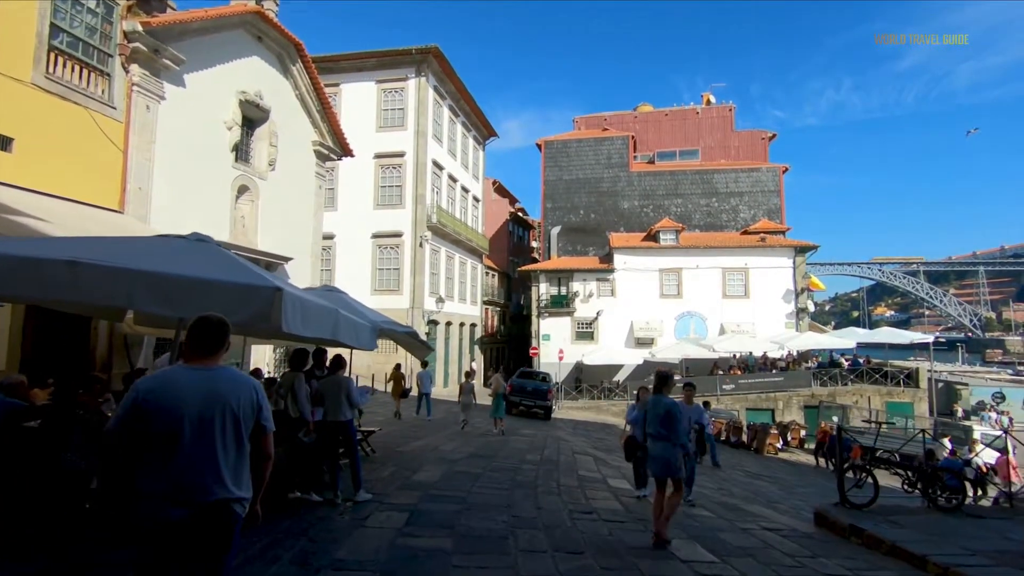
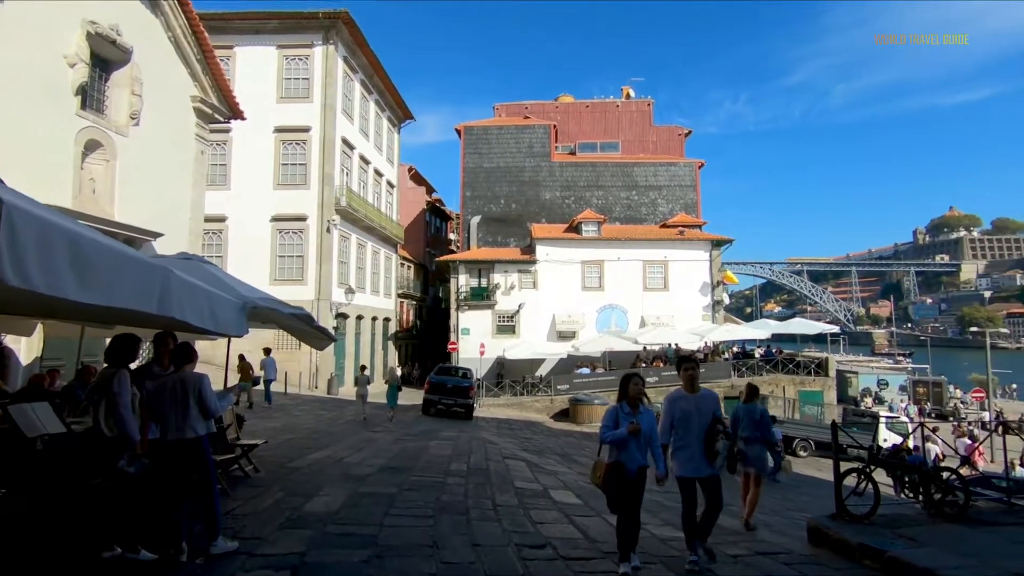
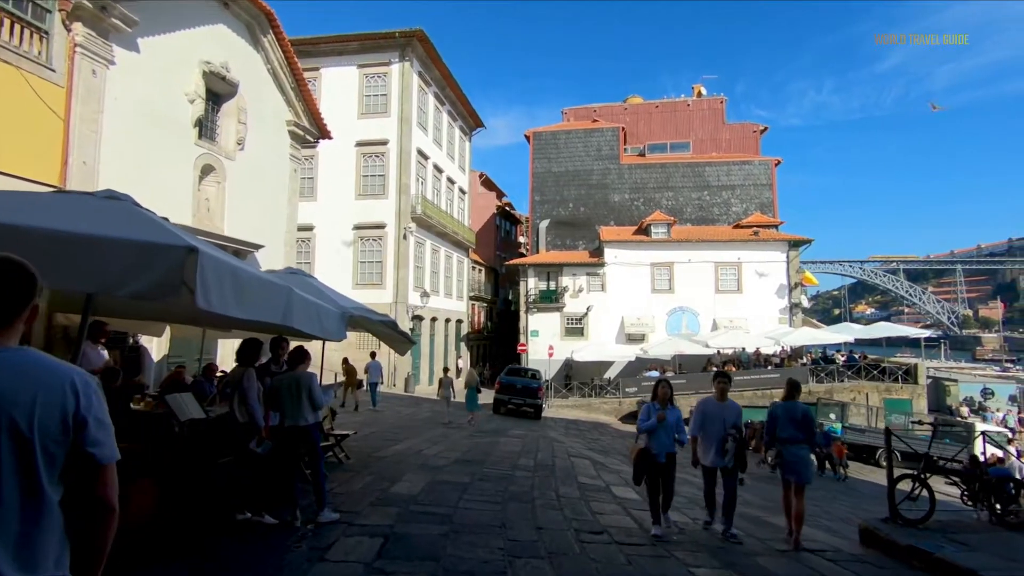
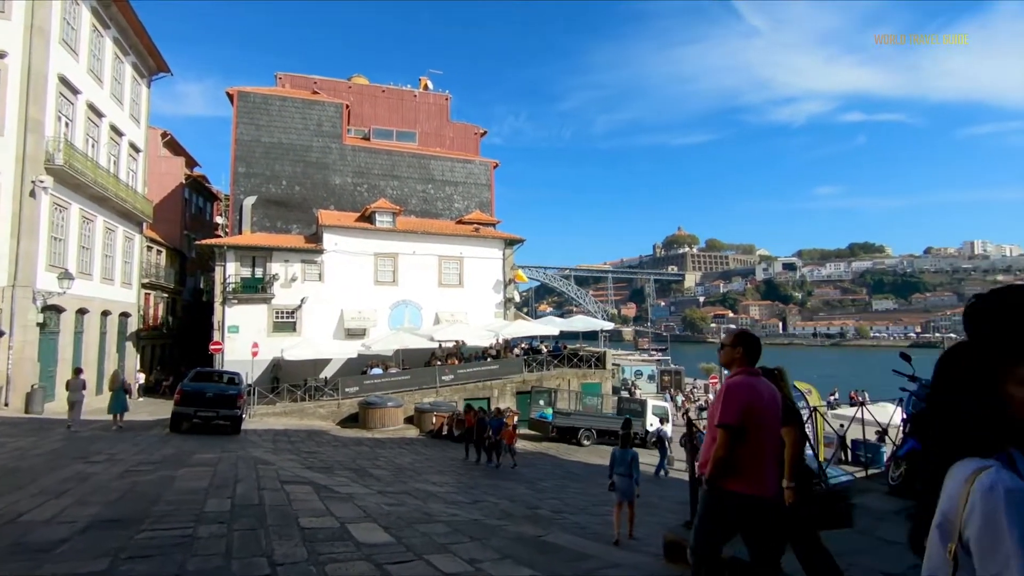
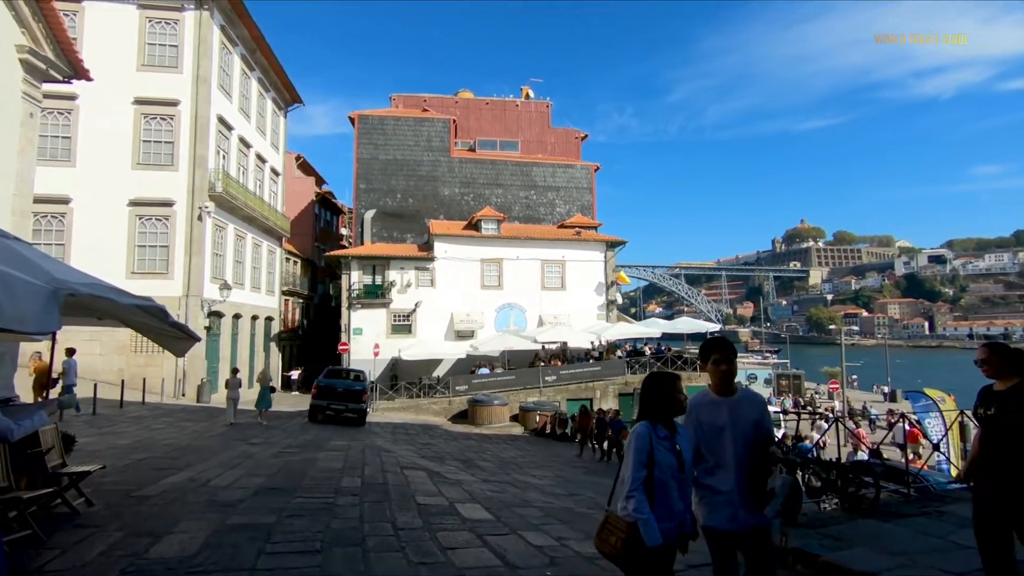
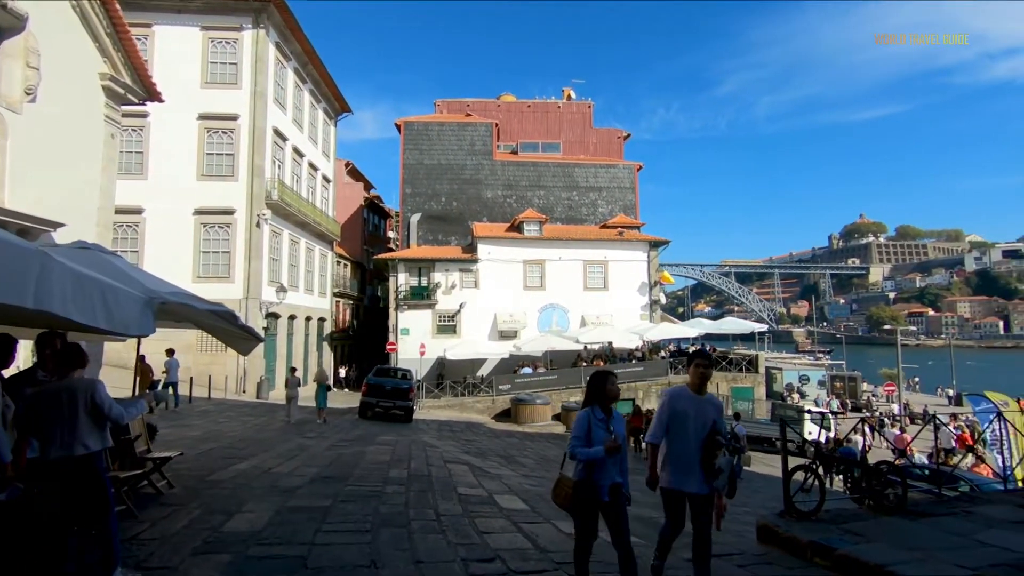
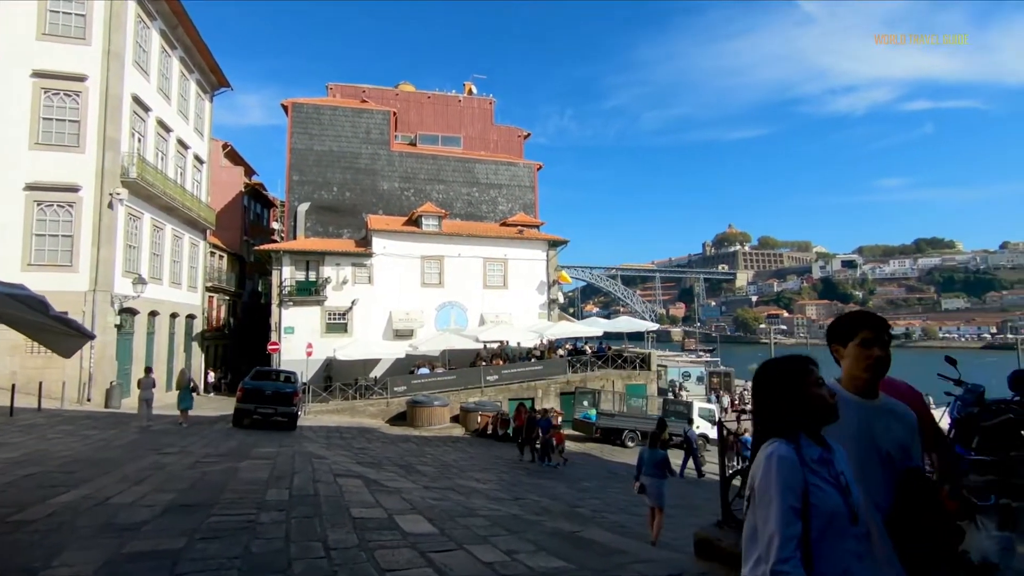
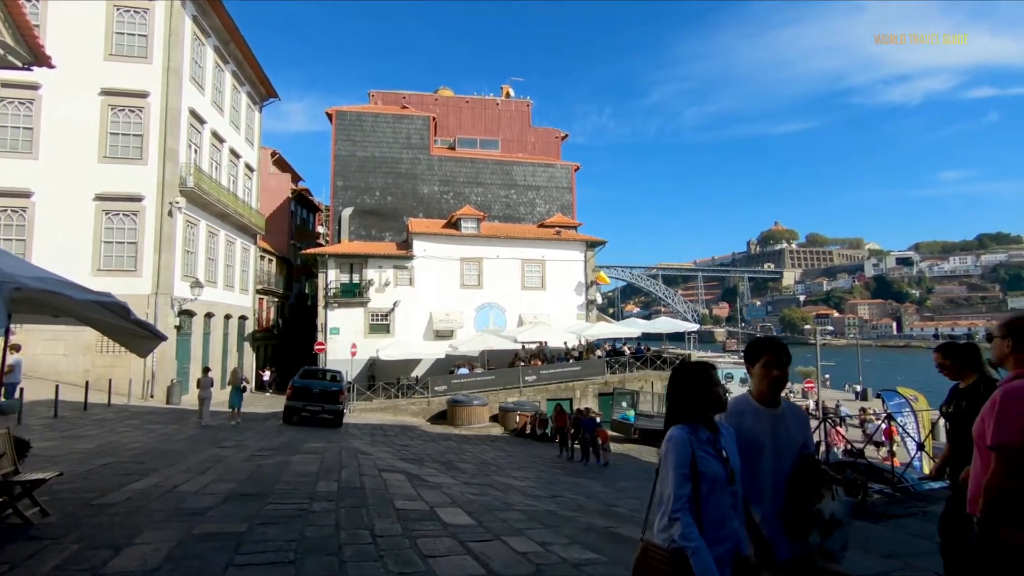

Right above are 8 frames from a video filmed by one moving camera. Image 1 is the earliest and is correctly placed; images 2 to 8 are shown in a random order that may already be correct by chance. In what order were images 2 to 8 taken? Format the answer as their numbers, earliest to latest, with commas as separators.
3, 2, 6, 5, 8, 7, 4
